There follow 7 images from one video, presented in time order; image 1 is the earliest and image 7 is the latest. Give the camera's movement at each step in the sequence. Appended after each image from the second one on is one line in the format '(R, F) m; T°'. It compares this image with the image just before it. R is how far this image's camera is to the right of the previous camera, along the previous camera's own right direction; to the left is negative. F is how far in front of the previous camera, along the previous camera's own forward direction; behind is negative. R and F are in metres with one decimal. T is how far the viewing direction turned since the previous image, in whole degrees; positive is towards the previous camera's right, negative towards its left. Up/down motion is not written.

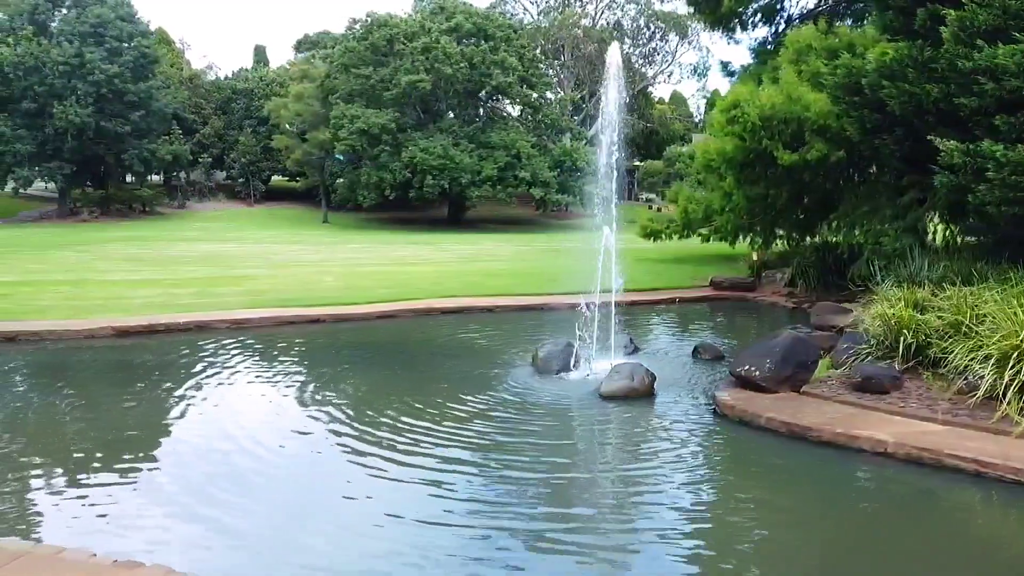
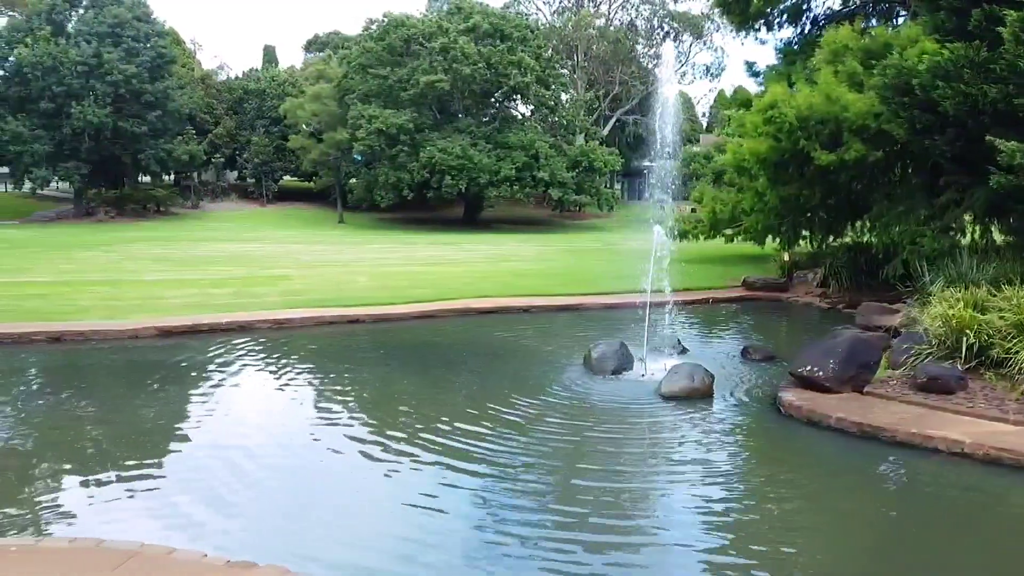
(-0.6, 0.0) m; 0°
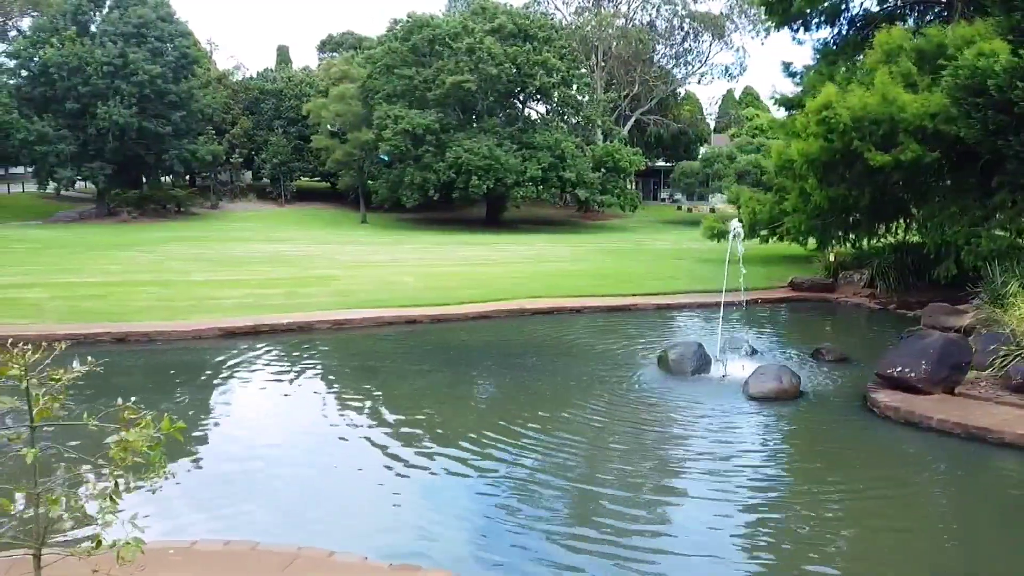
(-0.8, 0.0) m; 0°
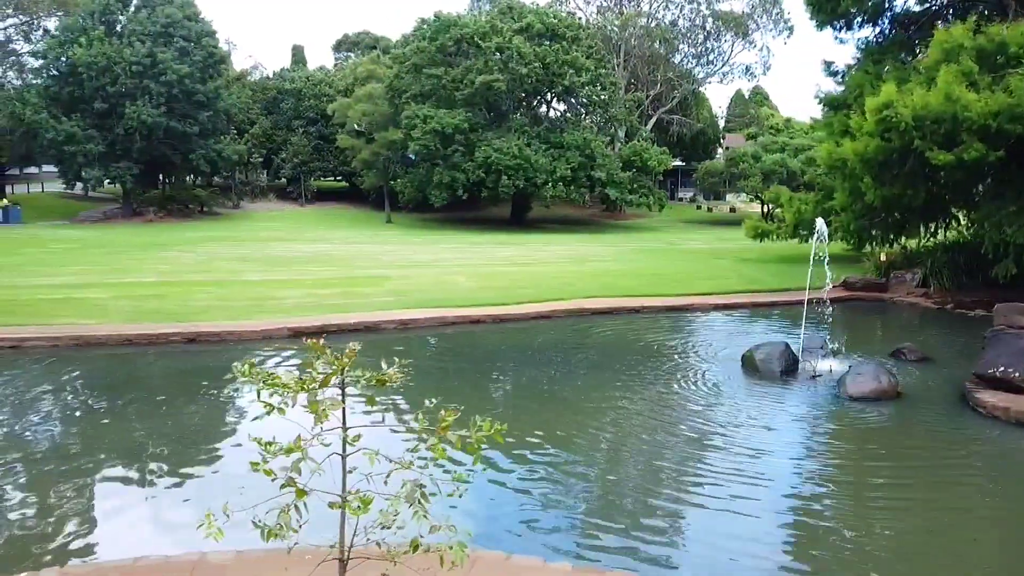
(-0.9, 0.0) m; 0°
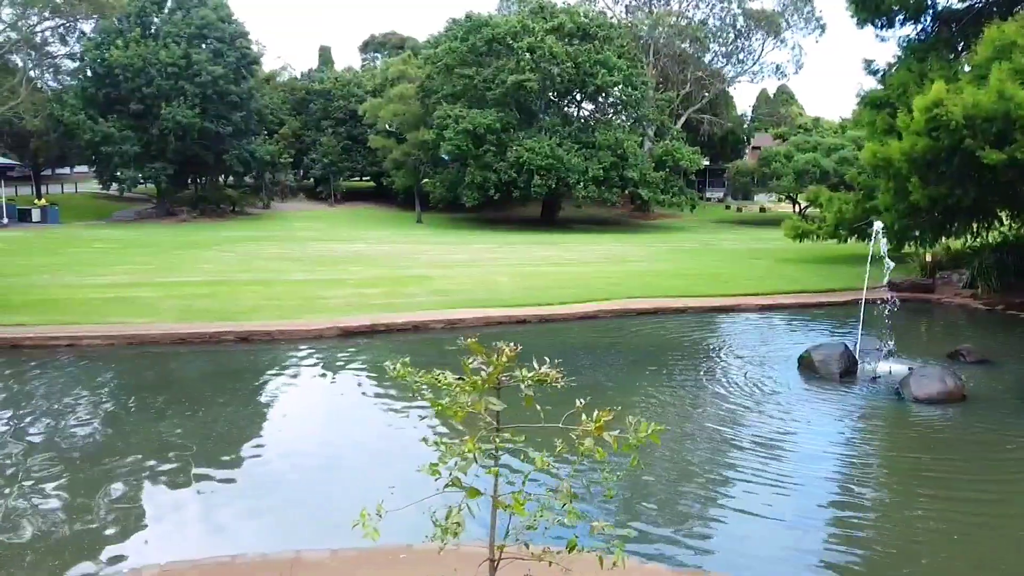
(-0.4, 0.0) m; -1°
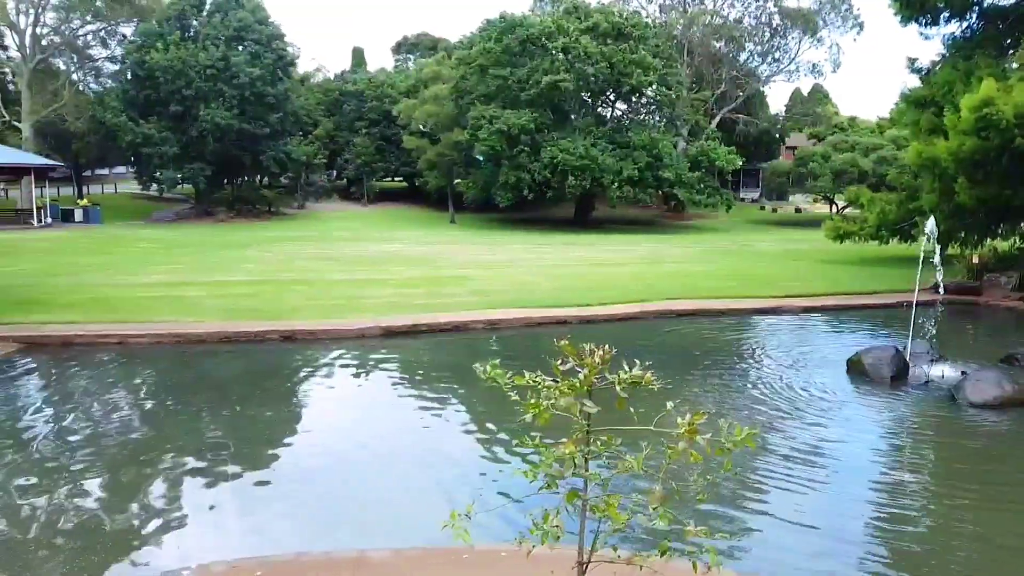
(-0.2, 0.0) m; -2°
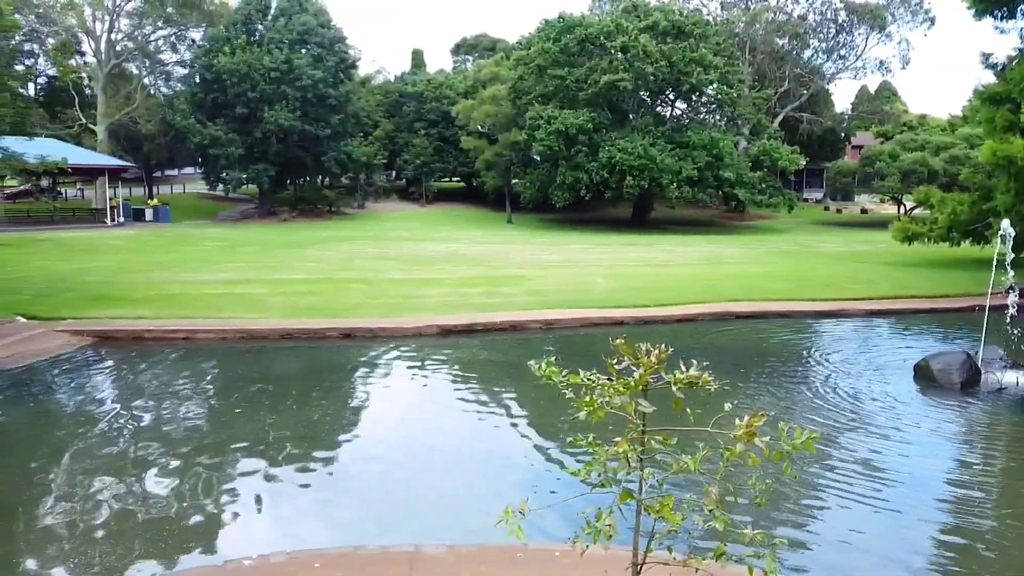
(0.0, 0.0) m; -4°
